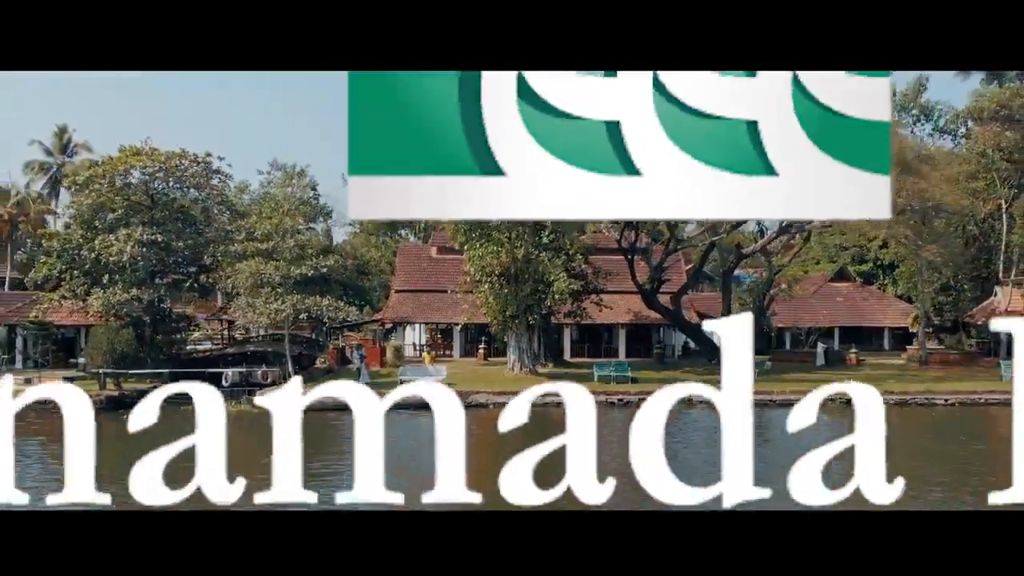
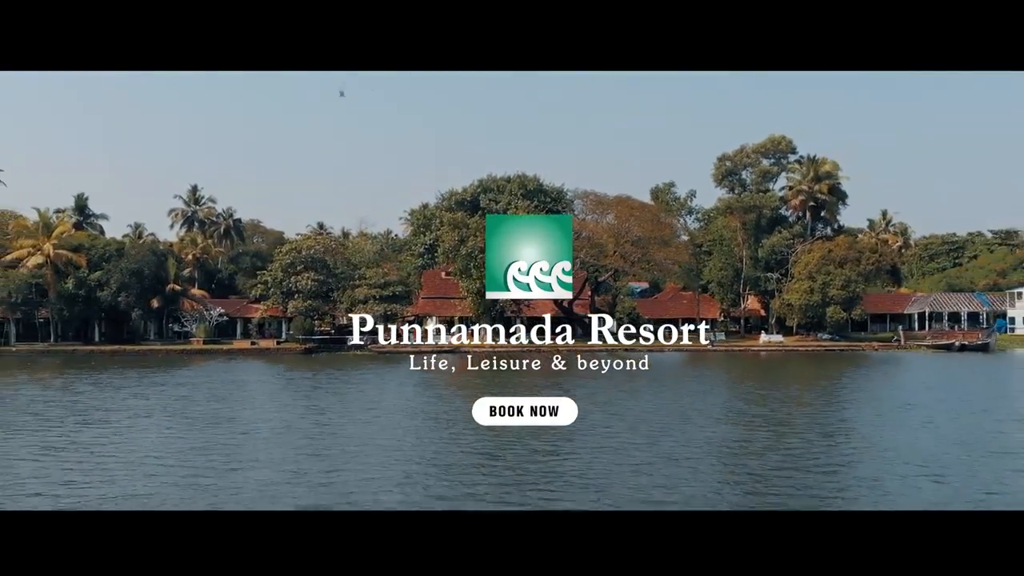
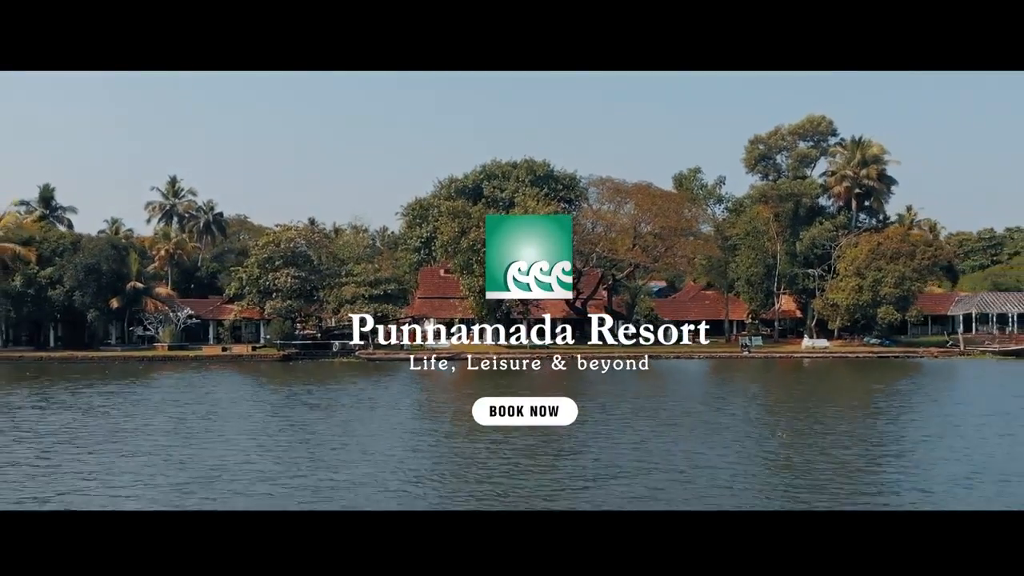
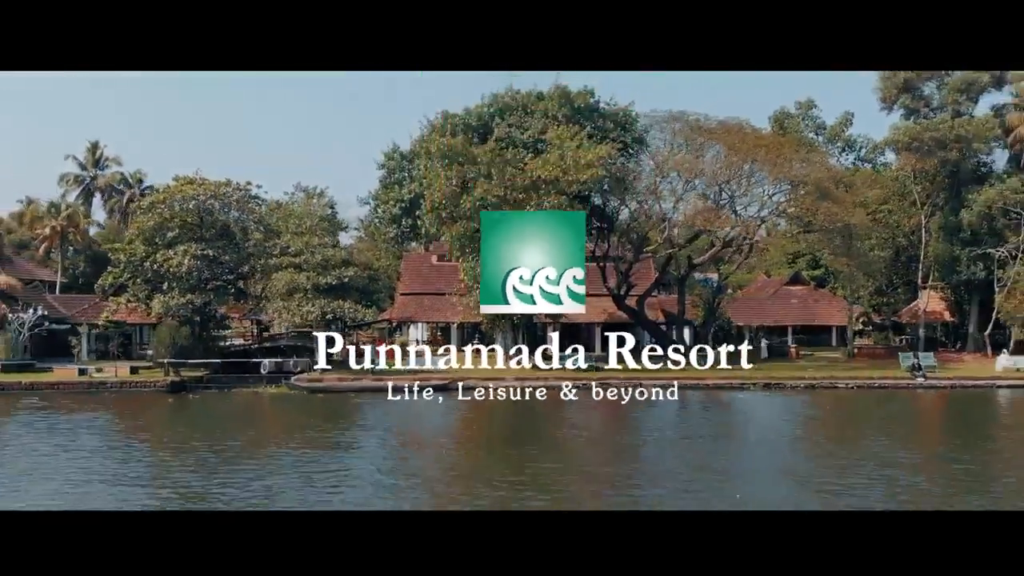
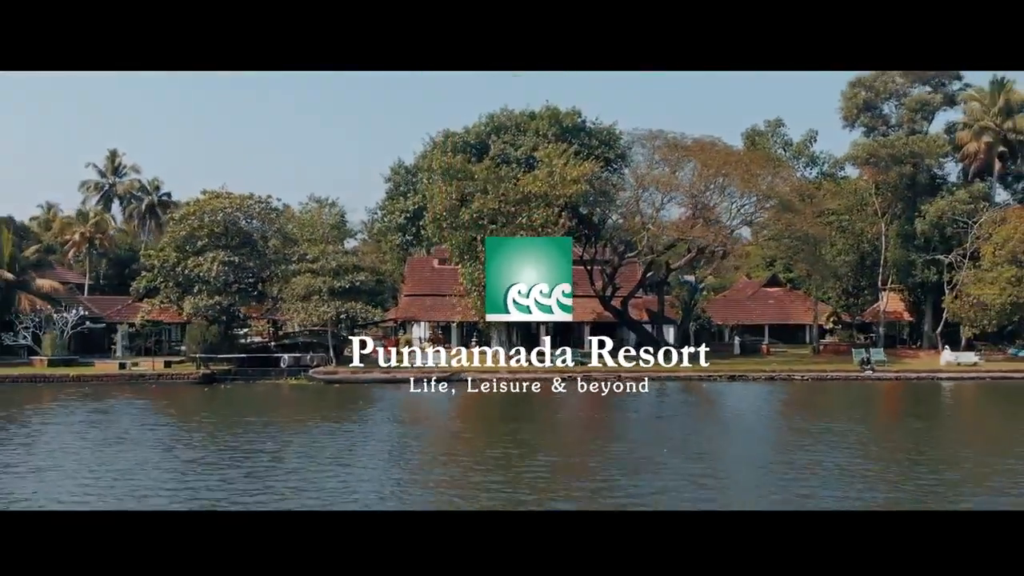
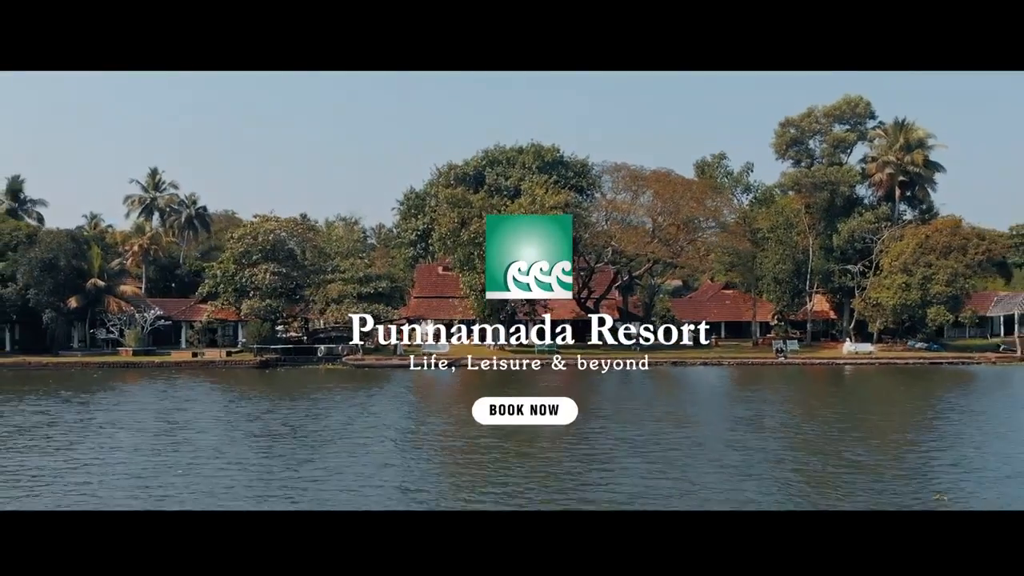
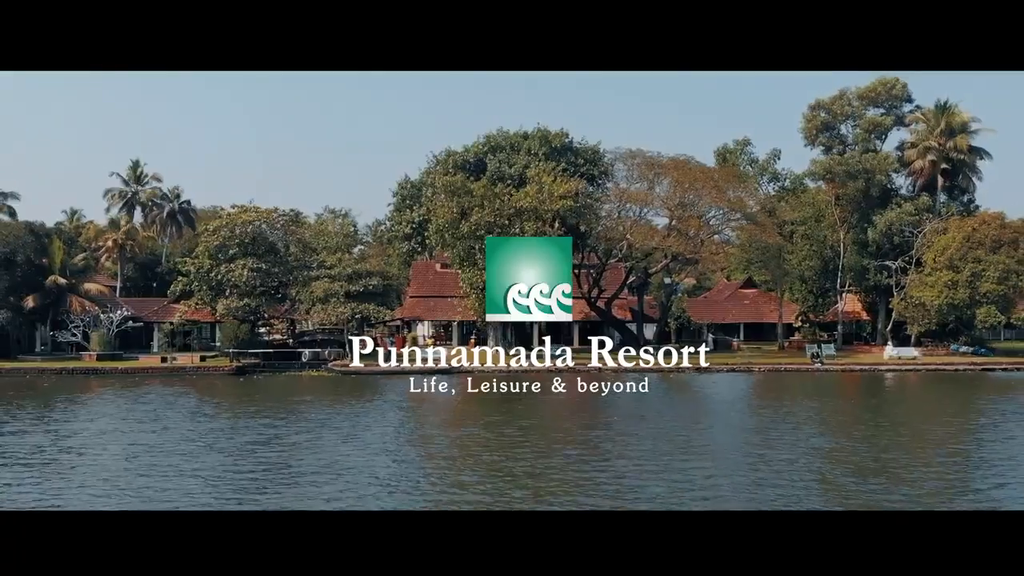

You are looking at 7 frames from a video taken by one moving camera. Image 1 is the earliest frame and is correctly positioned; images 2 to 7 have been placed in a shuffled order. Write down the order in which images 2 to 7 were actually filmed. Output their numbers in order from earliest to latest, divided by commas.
4, 5, 7, 6, 3, 2
